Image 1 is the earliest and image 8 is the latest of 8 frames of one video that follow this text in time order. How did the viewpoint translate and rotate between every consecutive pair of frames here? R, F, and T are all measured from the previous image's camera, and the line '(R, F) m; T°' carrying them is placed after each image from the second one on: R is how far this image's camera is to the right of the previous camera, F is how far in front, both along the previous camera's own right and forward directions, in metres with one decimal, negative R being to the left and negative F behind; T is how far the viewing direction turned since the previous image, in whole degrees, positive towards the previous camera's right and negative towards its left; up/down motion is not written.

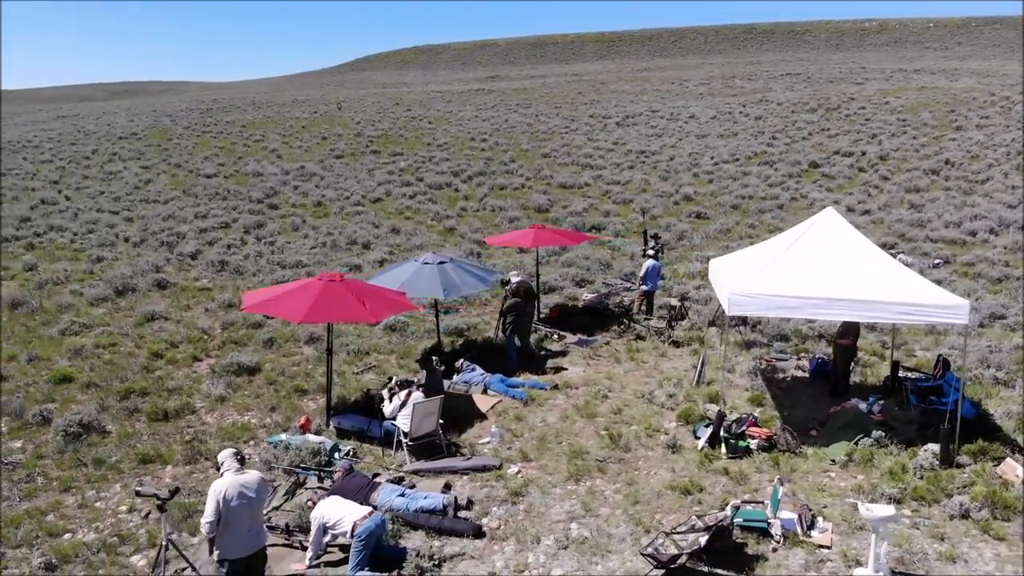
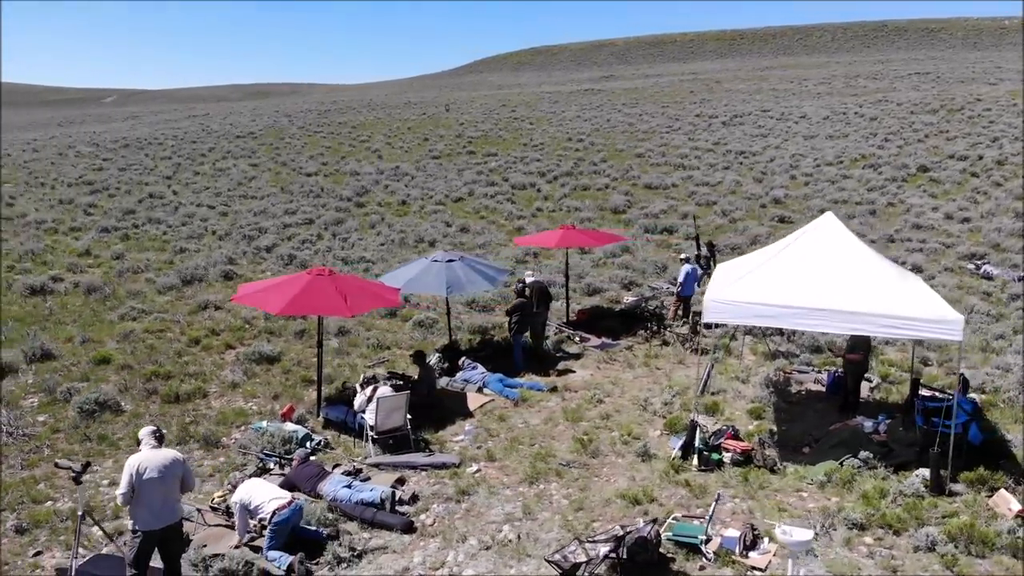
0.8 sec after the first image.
(+1.5, +0.1) m; -9°
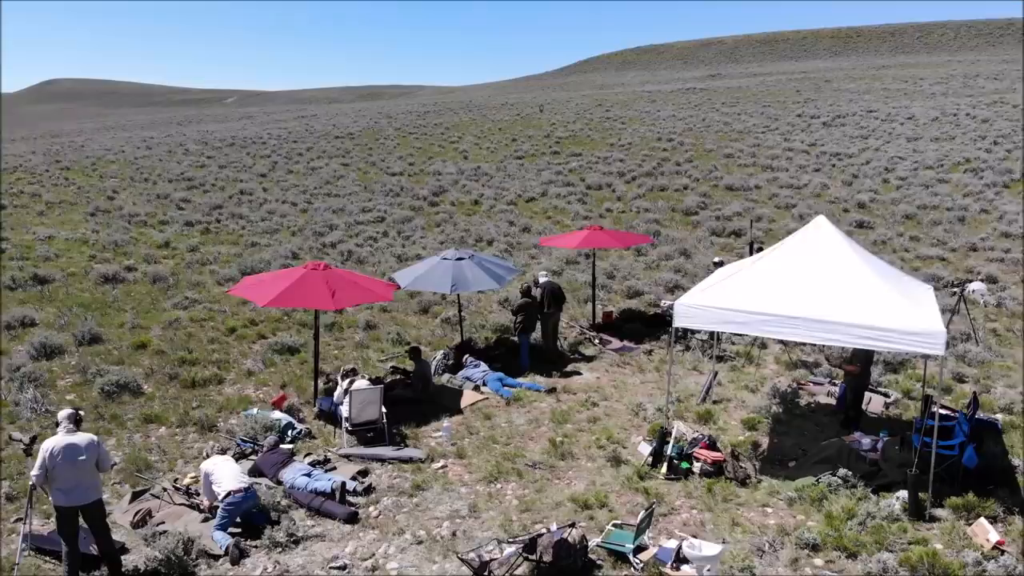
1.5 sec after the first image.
(+1.4, +0.1) m; -8°
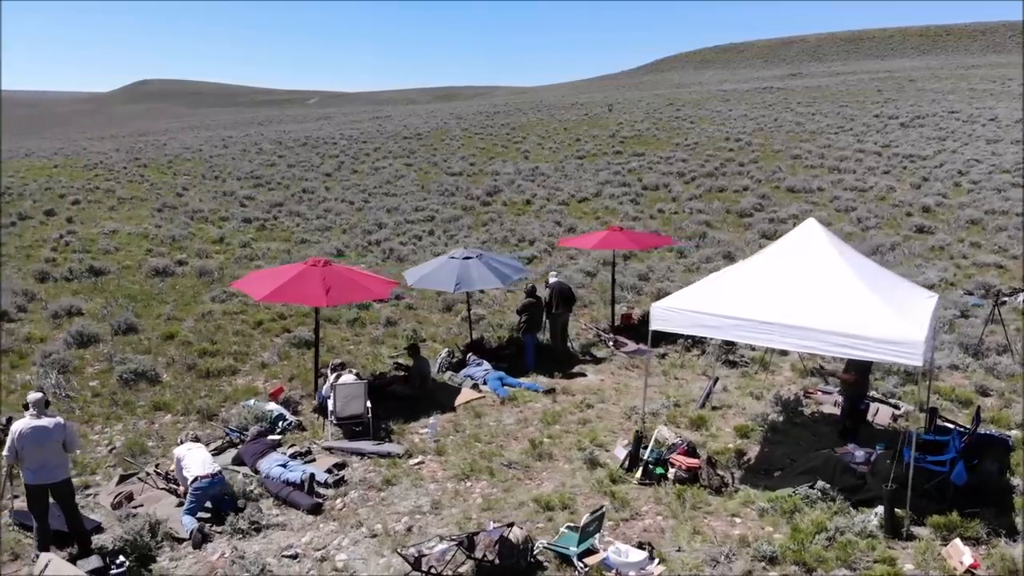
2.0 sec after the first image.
(+1.0, 0.0) m; -6°
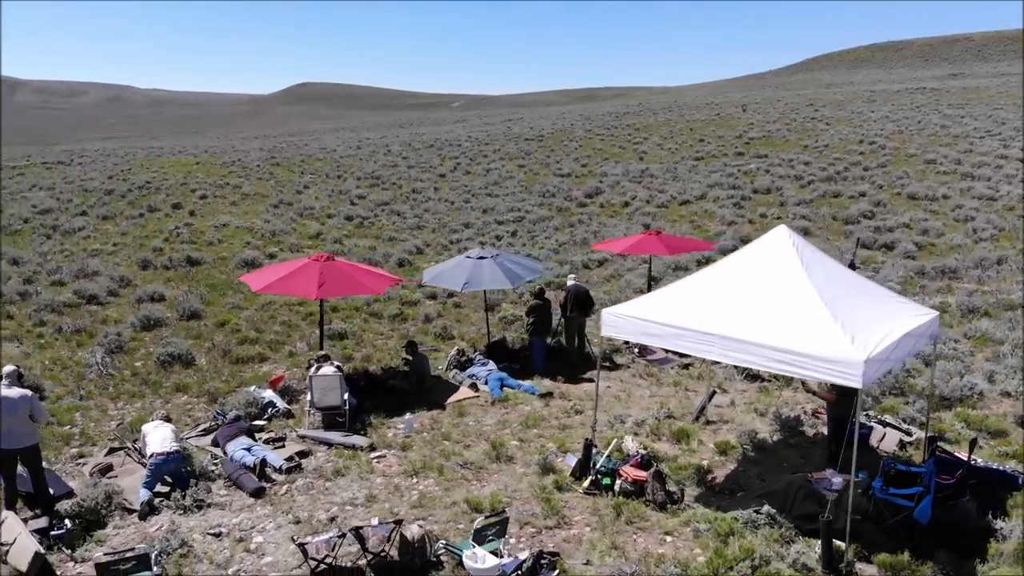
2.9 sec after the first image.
(+1.8, +0.2) m; -10°
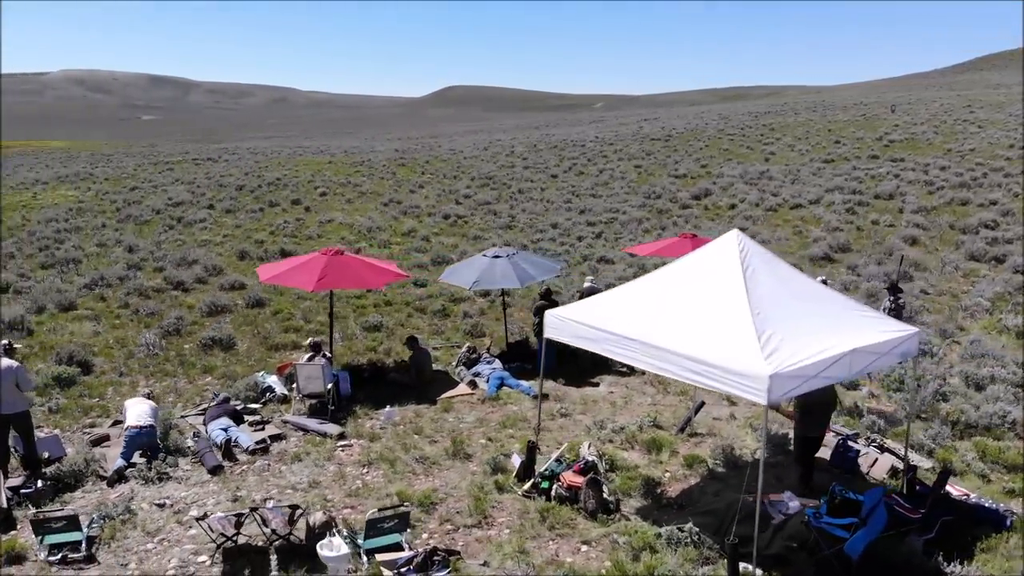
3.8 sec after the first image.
(+1.9, +0.2) m; -11°
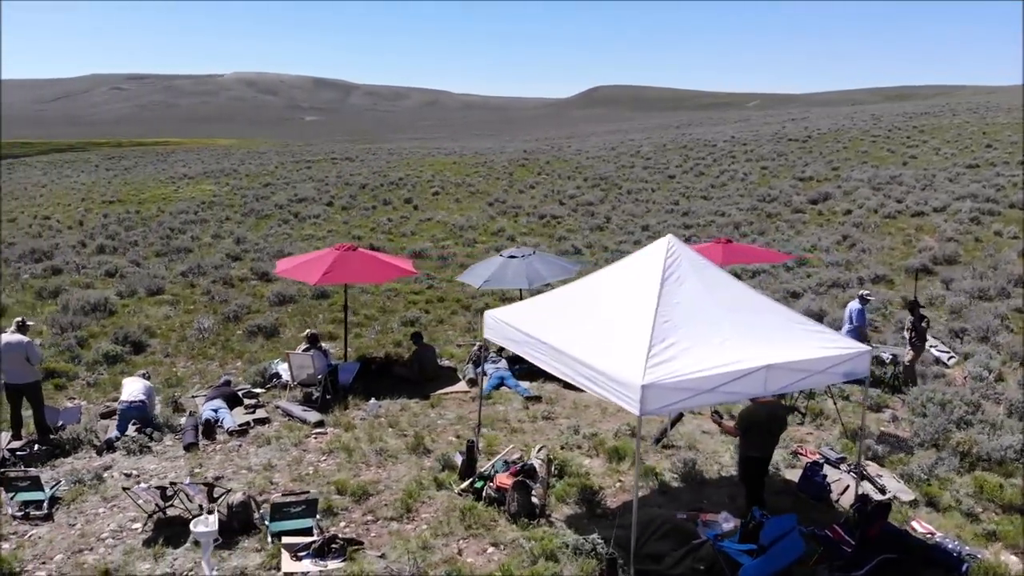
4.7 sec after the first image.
(+1.9, +0.2) m; -11°
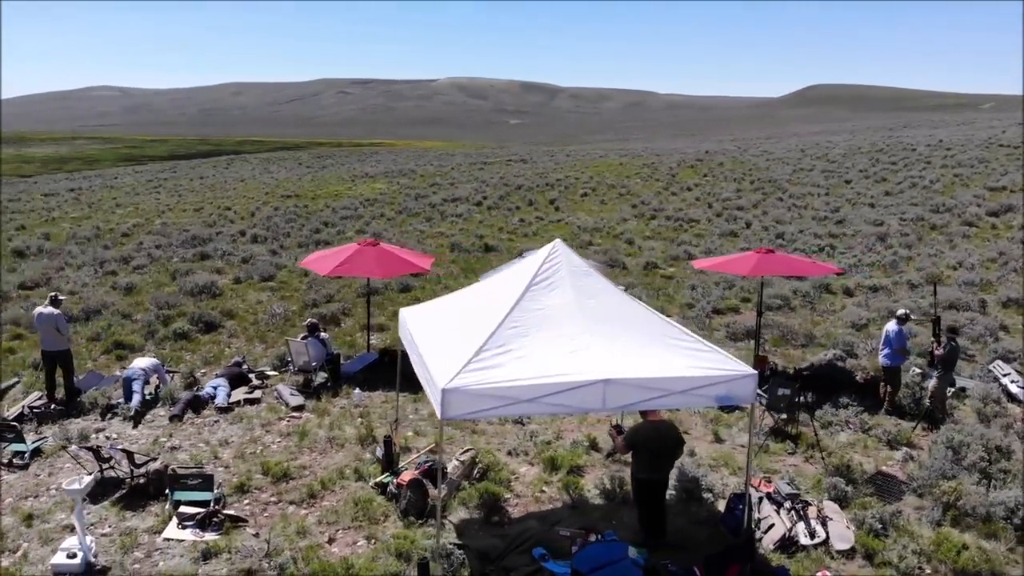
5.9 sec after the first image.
(+2.6, +0.5) m; -15°
